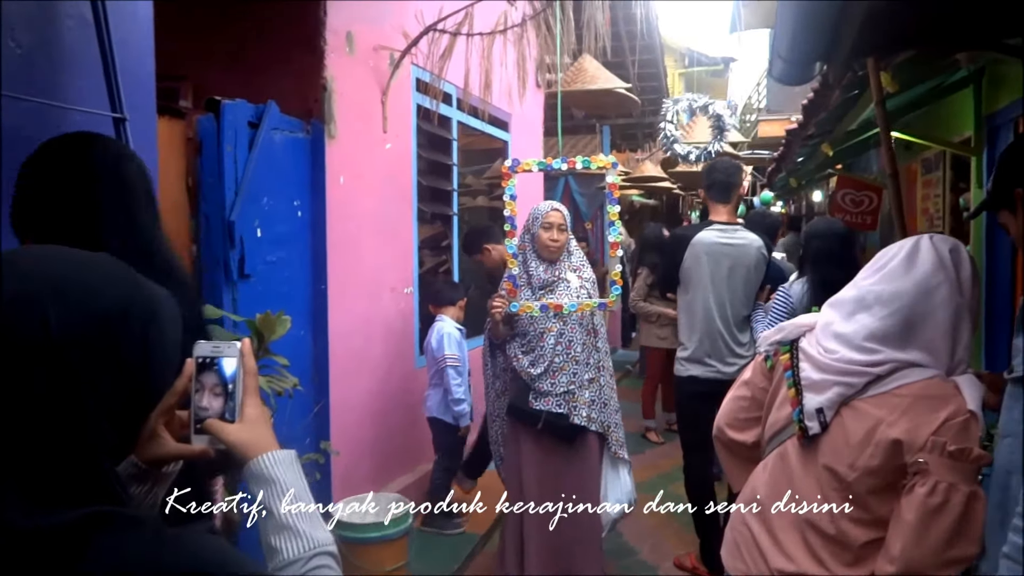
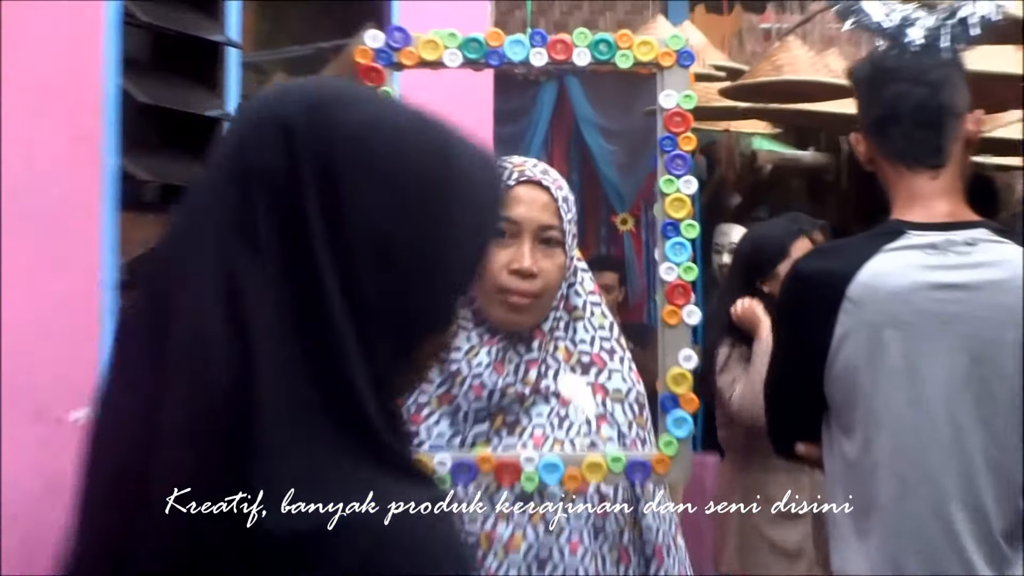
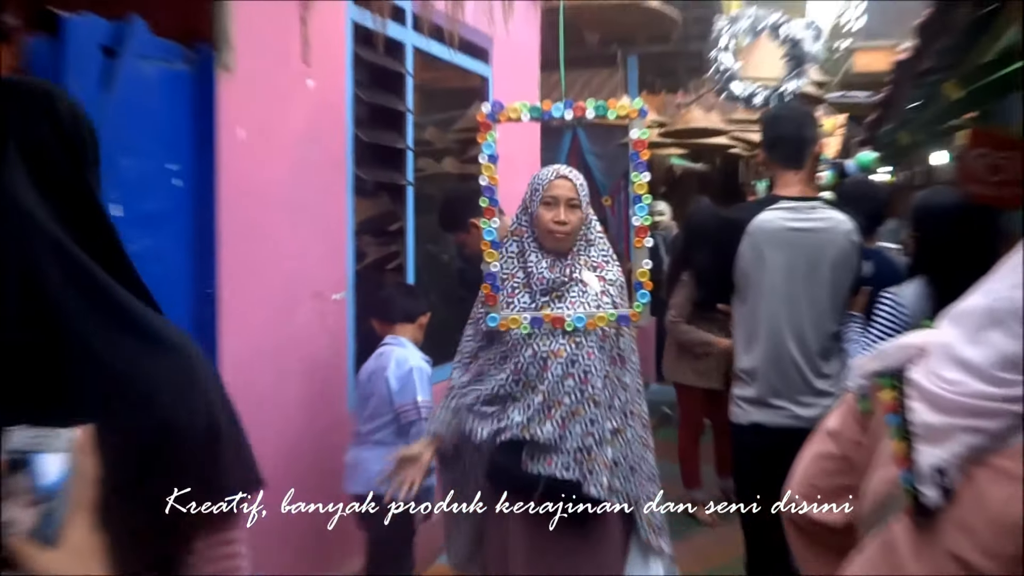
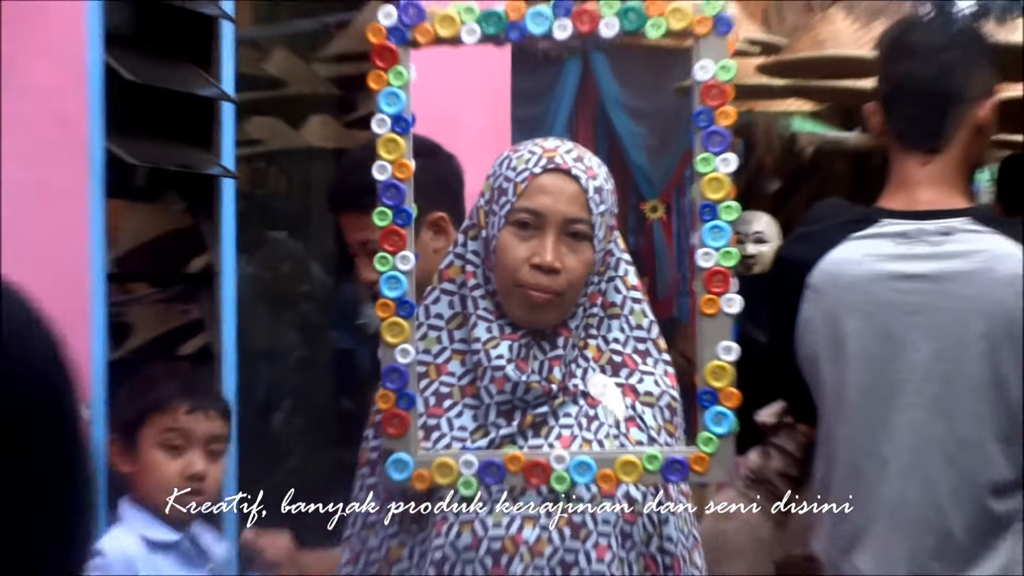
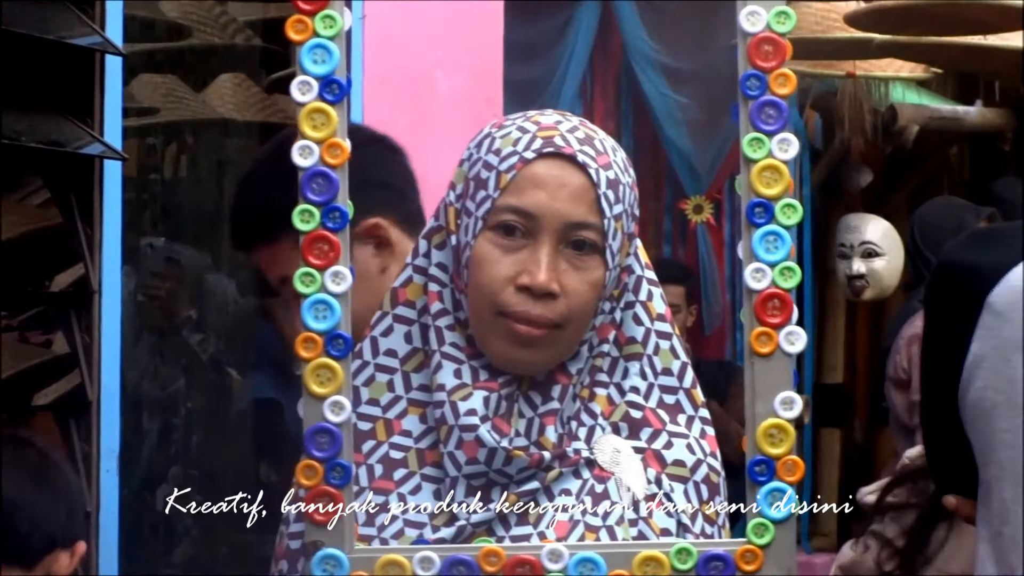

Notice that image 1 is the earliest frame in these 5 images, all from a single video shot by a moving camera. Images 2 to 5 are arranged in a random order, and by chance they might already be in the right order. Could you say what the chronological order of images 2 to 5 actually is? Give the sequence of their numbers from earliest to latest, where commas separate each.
3, 2, 5, 4
